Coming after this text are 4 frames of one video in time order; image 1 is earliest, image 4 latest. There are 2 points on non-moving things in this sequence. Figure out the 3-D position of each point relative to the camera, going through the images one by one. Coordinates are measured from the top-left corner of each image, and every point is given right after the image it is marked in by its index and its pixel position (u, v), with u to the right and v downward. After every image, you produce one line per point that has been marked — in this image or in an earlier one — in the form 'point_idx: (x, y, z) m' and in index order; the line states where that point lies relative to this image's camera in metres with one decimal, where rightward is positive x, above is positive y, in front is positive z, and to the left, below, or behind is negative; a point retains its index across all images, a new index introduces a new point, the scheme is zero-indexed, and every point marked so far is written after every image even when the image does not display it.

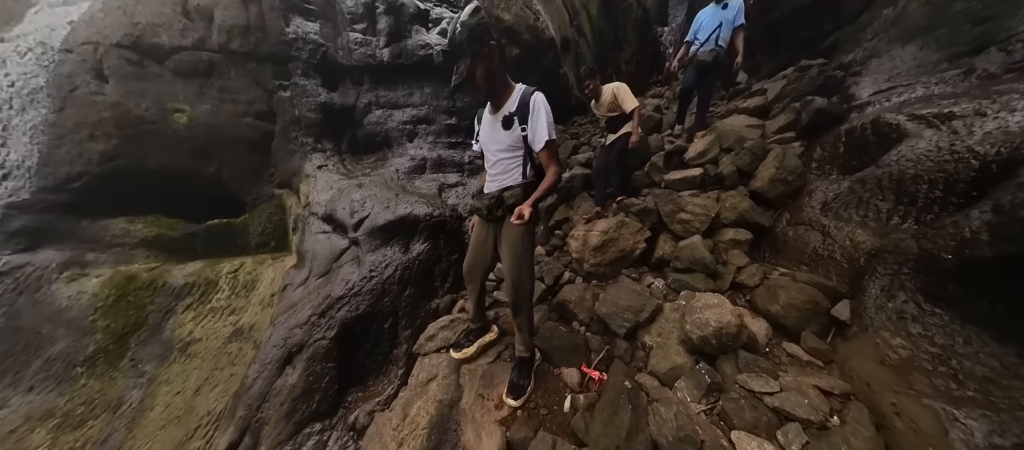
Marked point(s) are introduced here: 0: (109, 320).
0: (-4.0, -0.9, +2.7) m
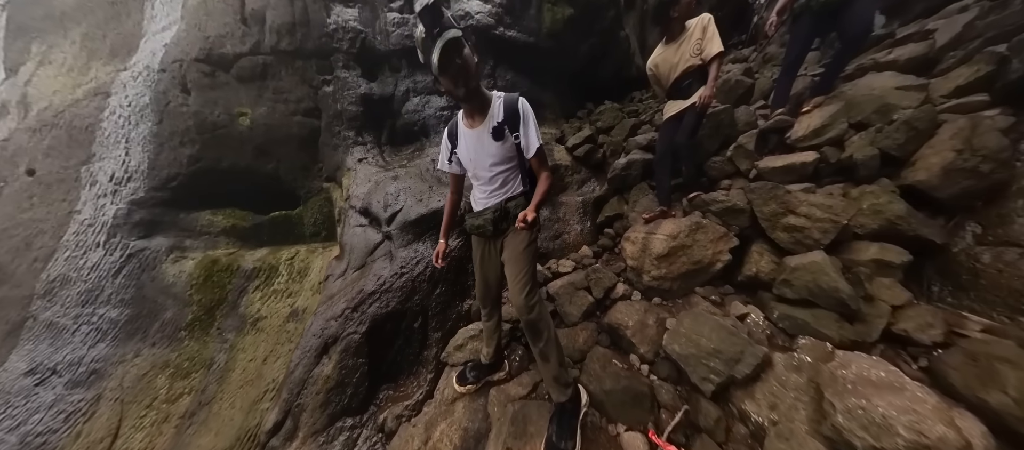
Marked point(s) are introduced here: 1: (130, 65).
0: (-3.7, -0.8, +3.3) m
1: (-5.2, +2.1, +3.6) m
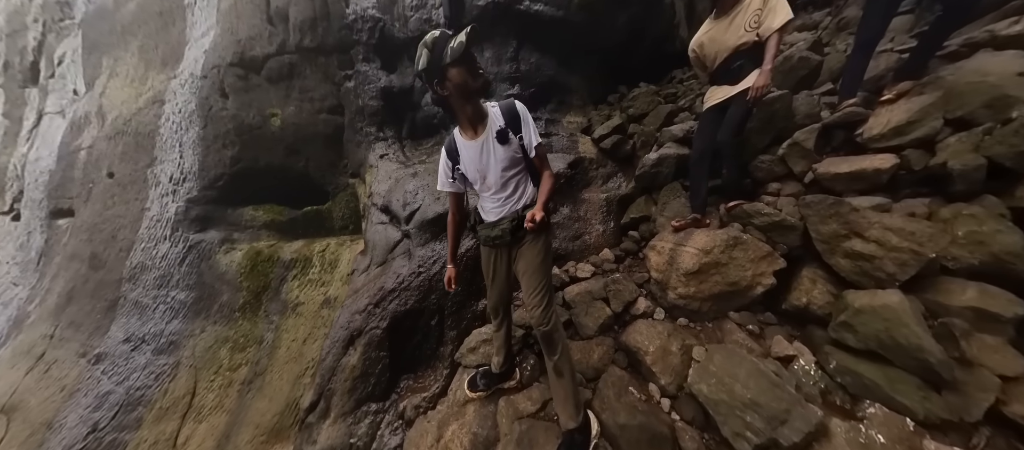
0: (-3.6, -0.8, +3.7) m
1: (-5.0, +2.2, +4.0) m
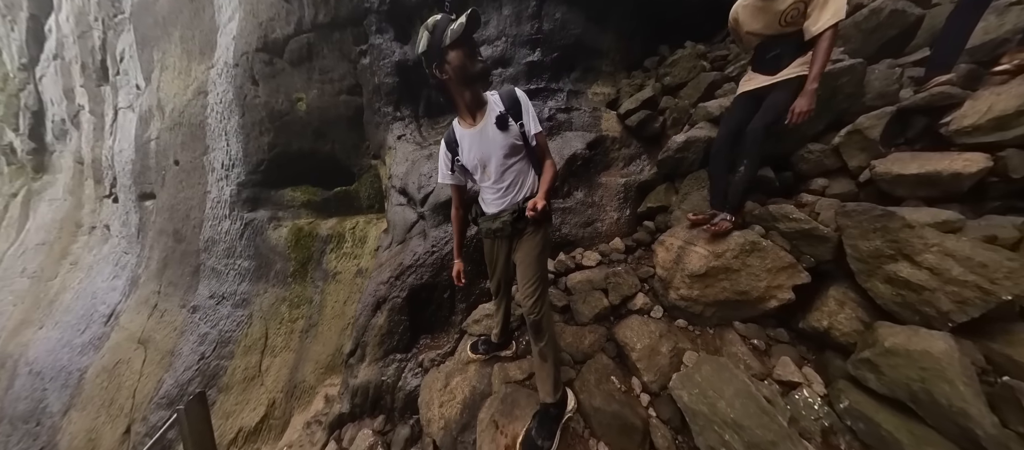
0: (-3.4, -0.5, +4.3) m
1: (-4.7, +2.6, +4.2) m
